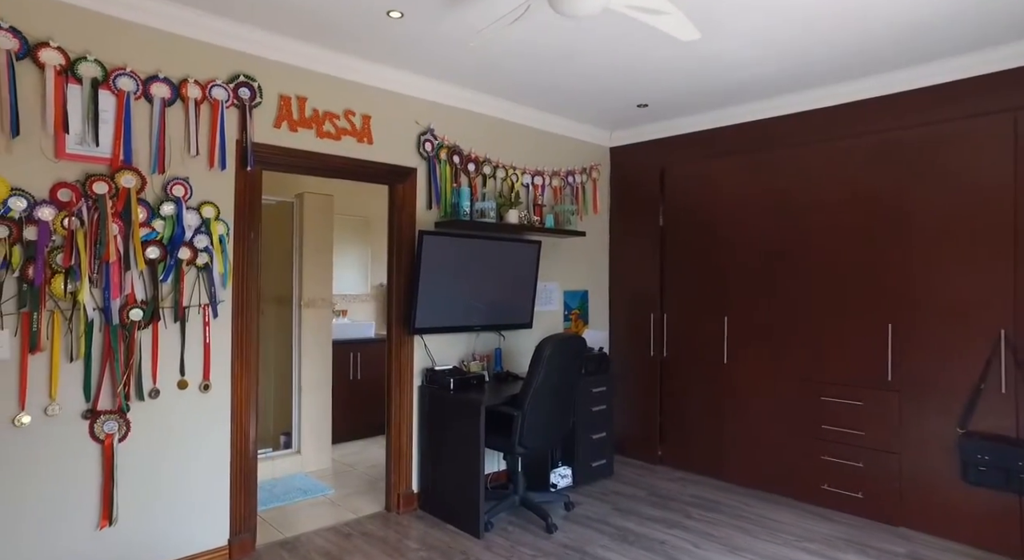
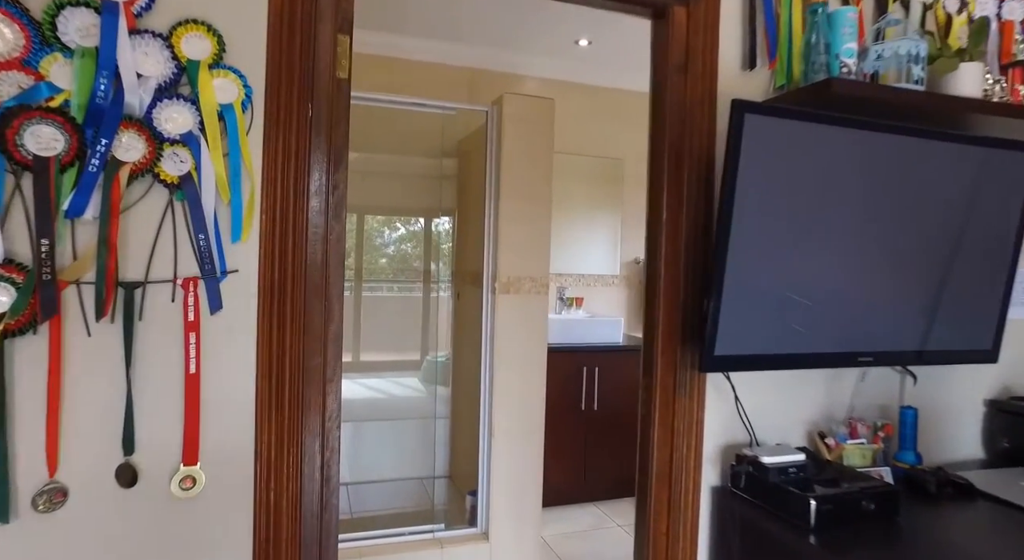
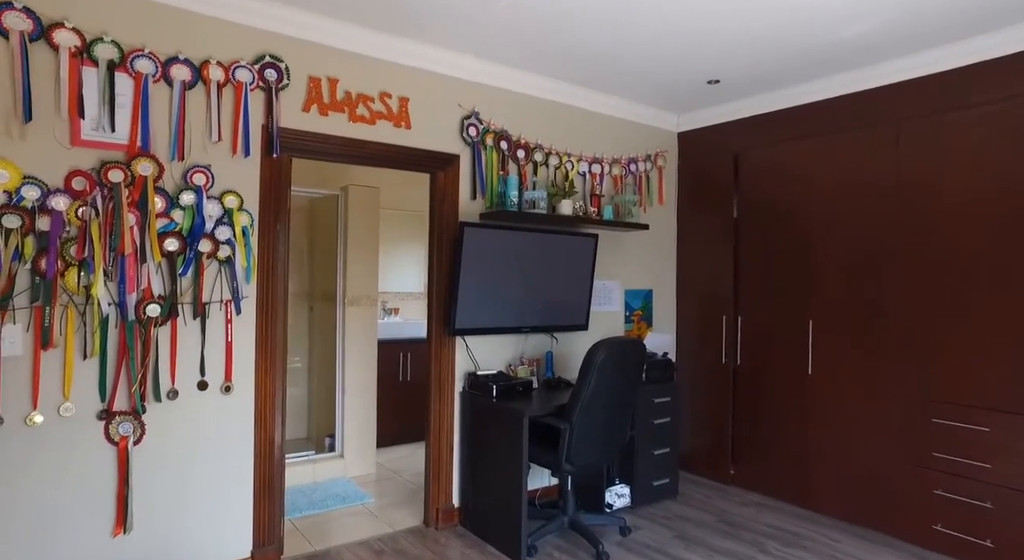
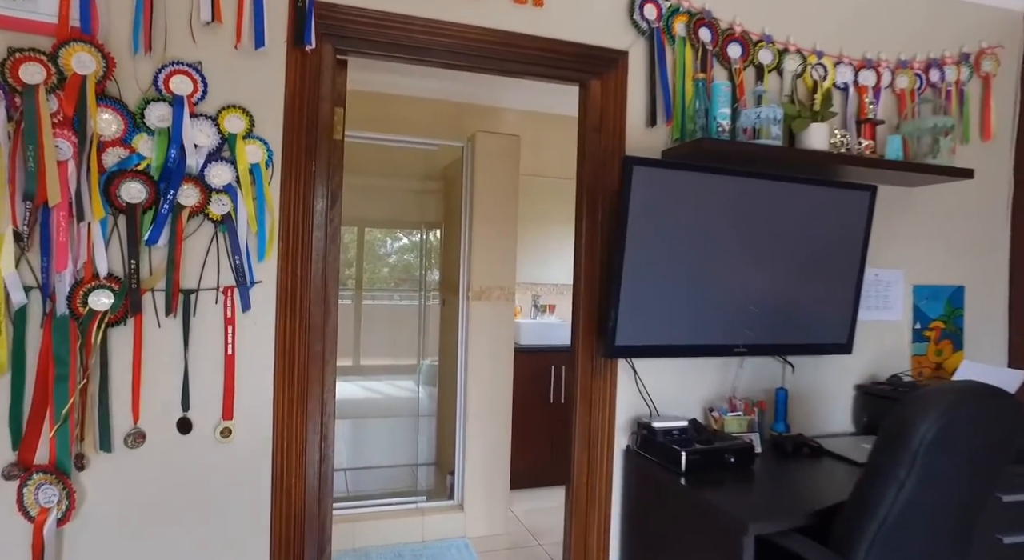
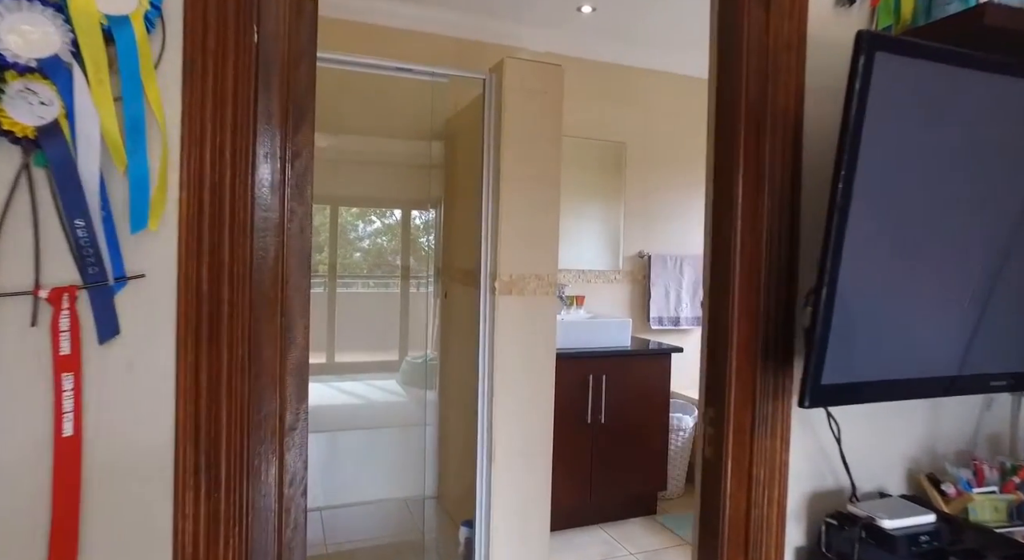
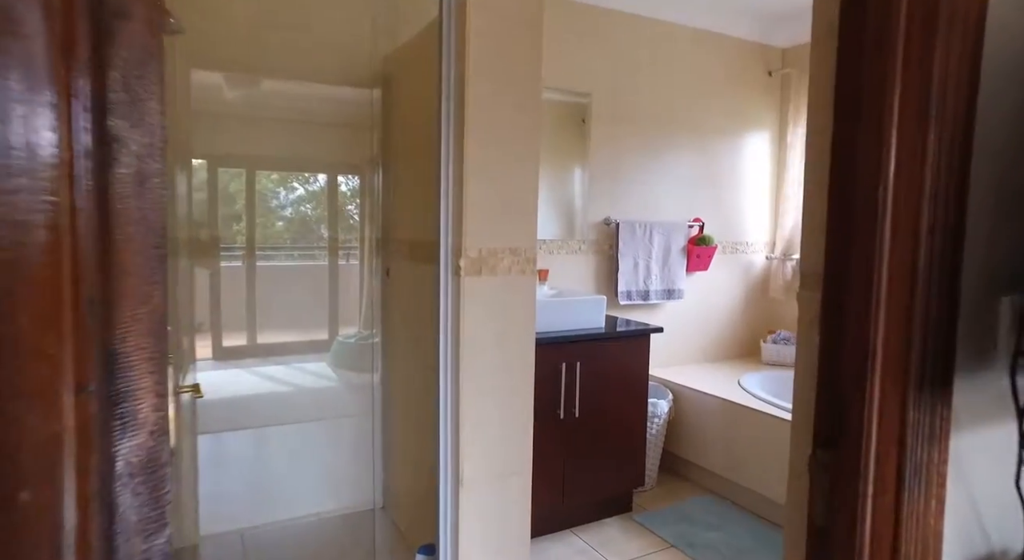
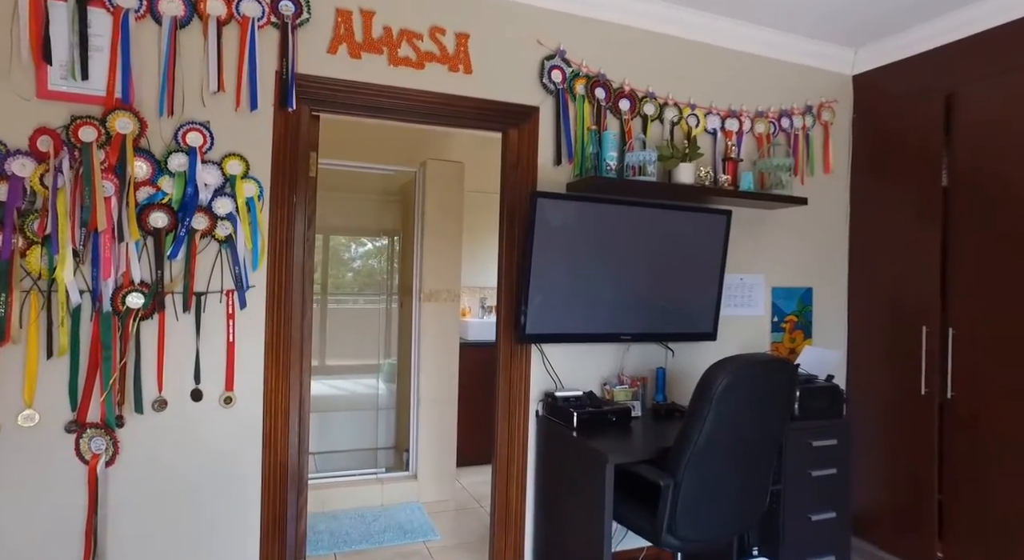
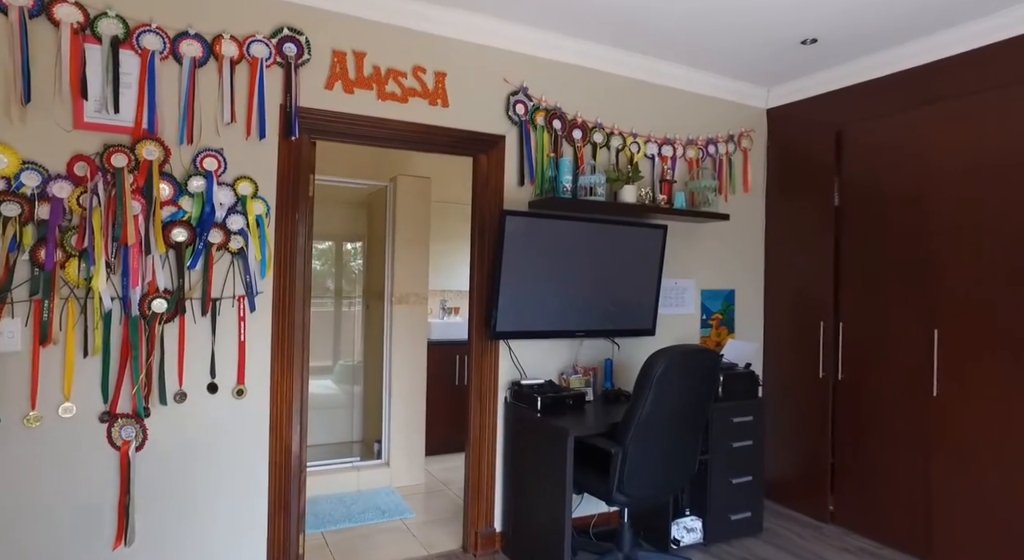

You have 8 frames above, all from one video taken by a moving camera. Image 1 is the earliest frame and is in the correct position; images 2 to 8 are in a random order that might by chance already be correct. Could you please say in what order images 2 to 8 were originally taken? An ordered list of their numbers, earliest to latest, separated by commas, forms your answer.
3, 8, 7, 4, 2, 5, 6
